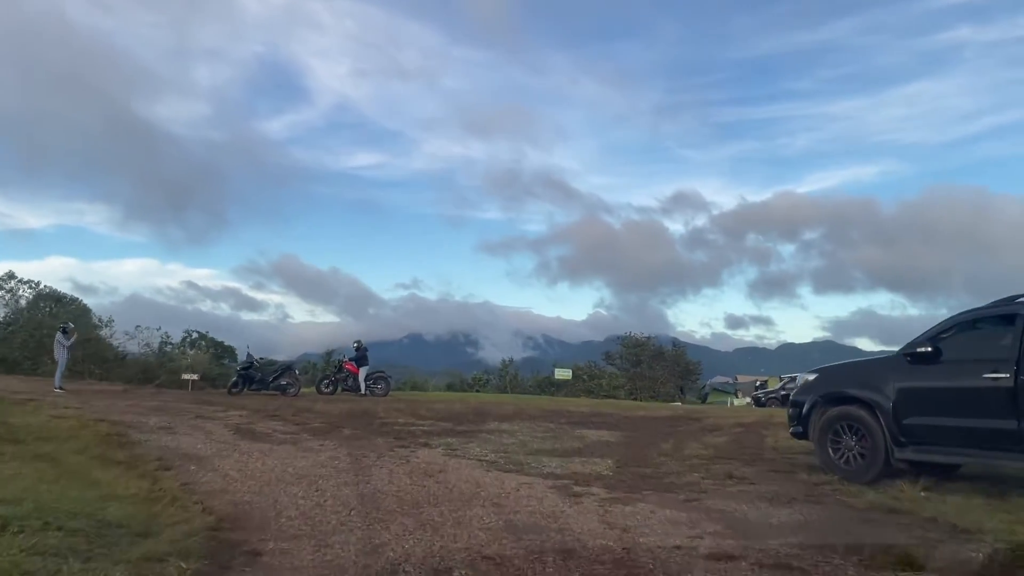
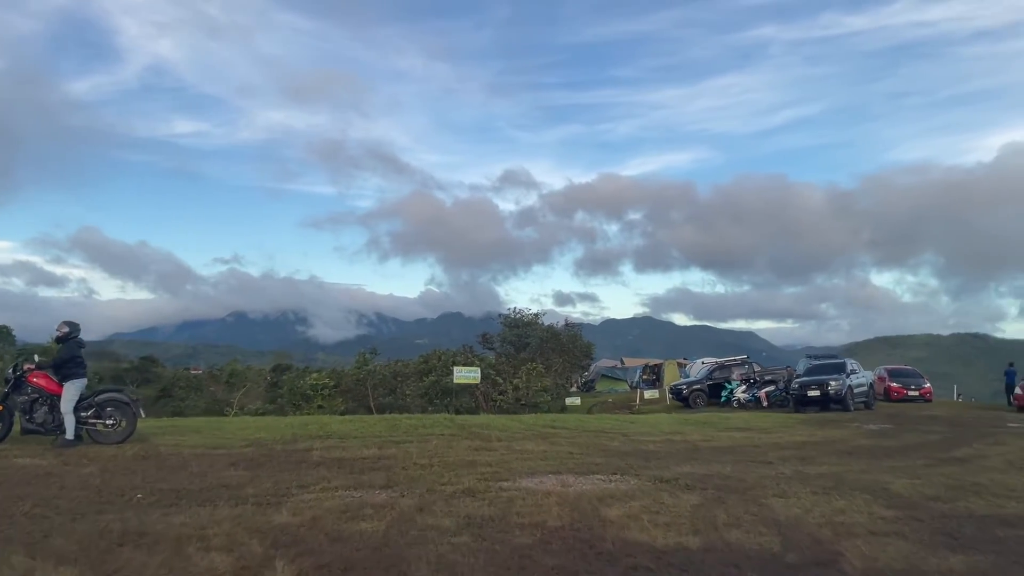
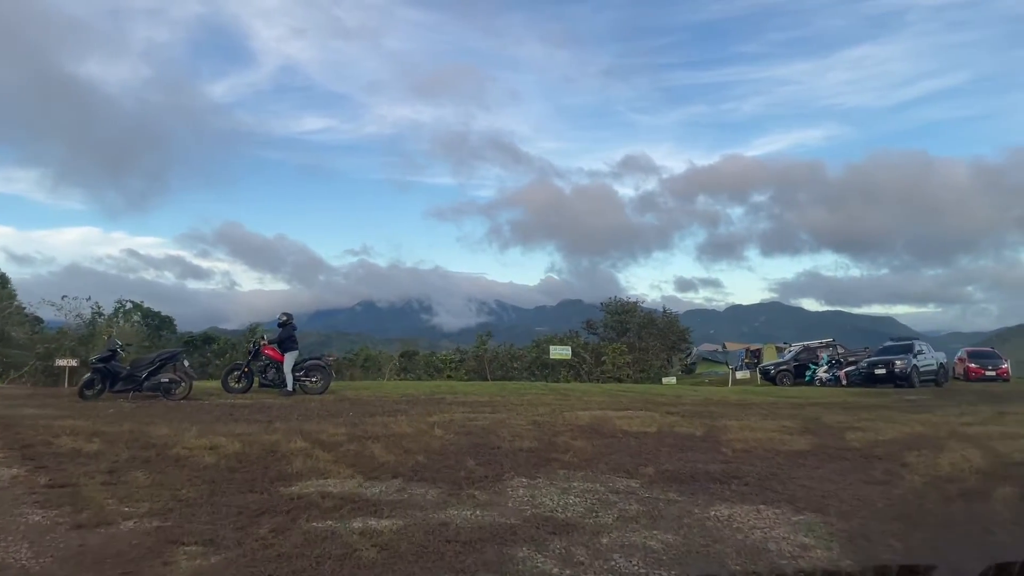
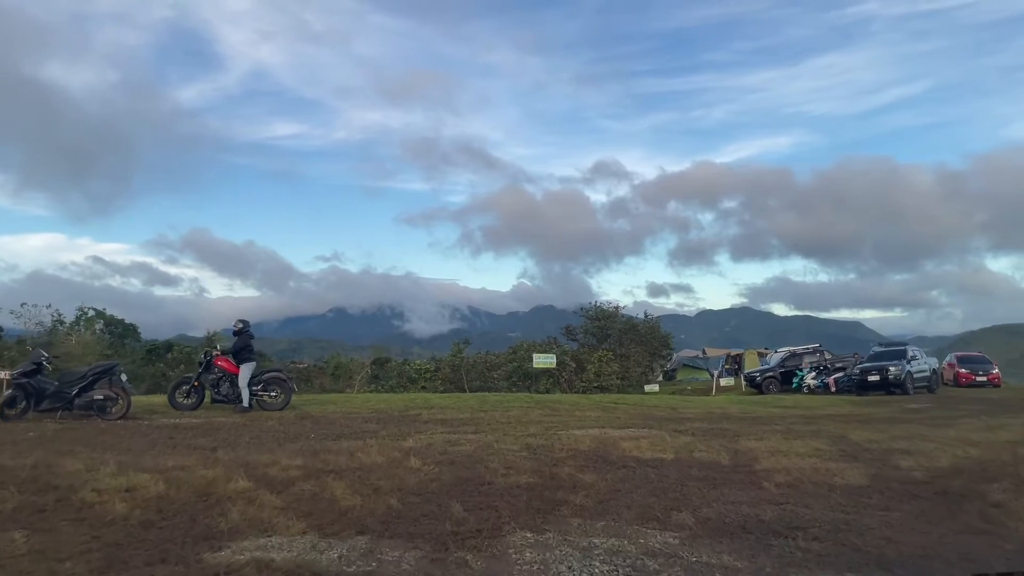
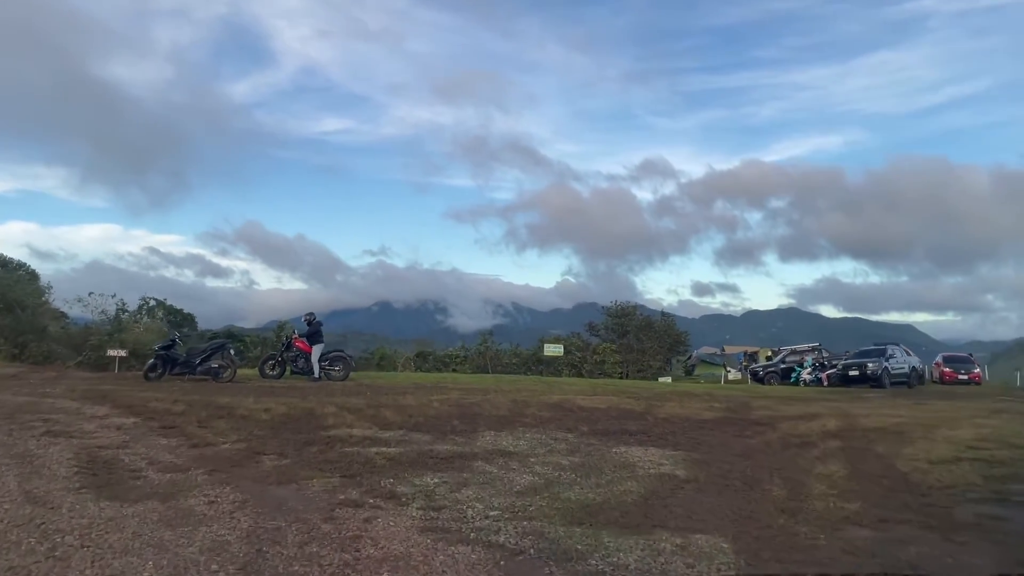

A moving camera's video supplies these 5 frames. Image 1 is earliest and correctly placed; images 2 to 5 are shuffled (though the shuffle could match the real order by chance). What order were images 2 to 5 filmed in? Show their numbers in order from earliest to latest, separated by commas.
5, 3, 4, 2
